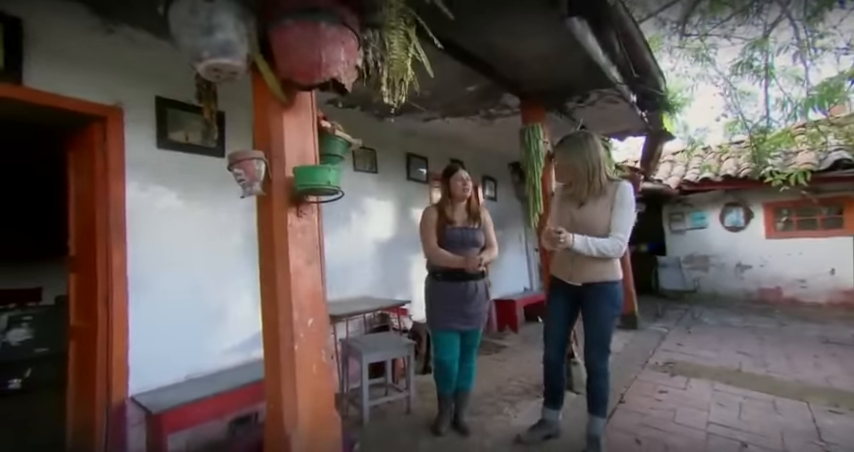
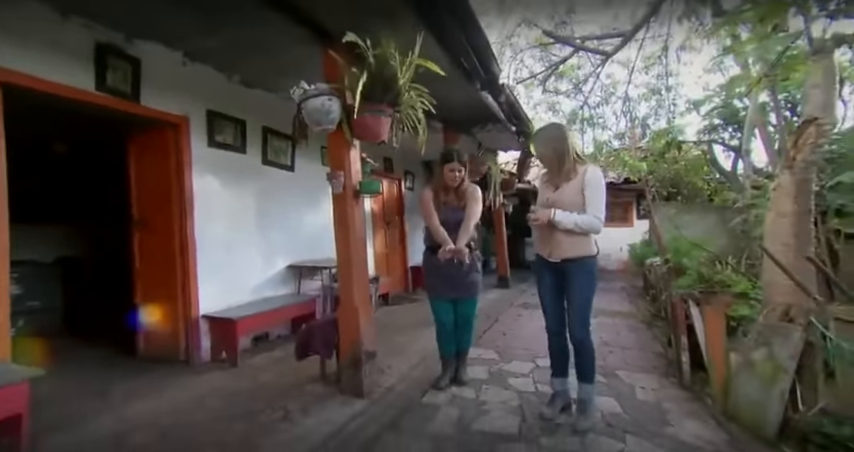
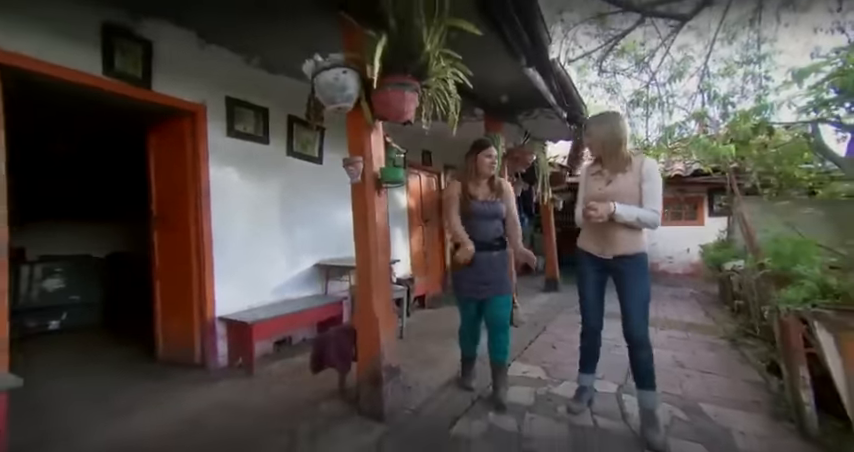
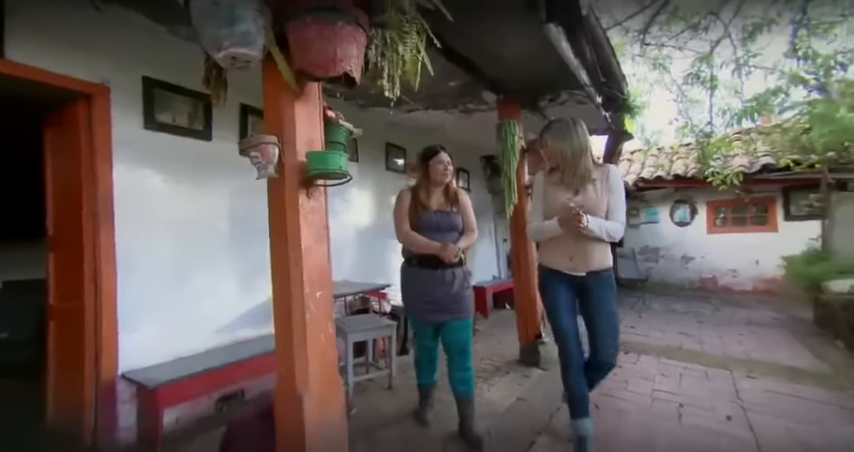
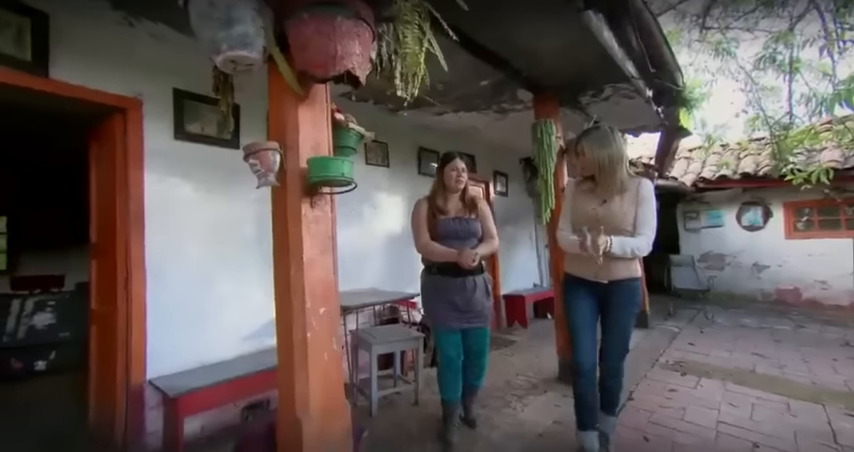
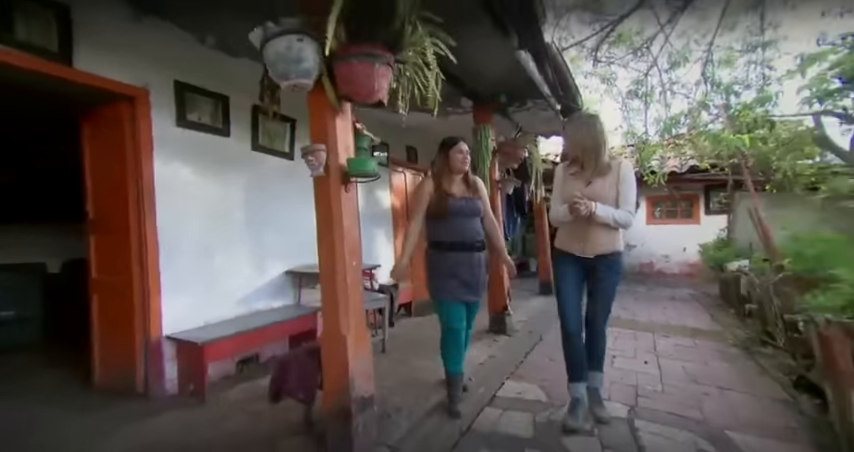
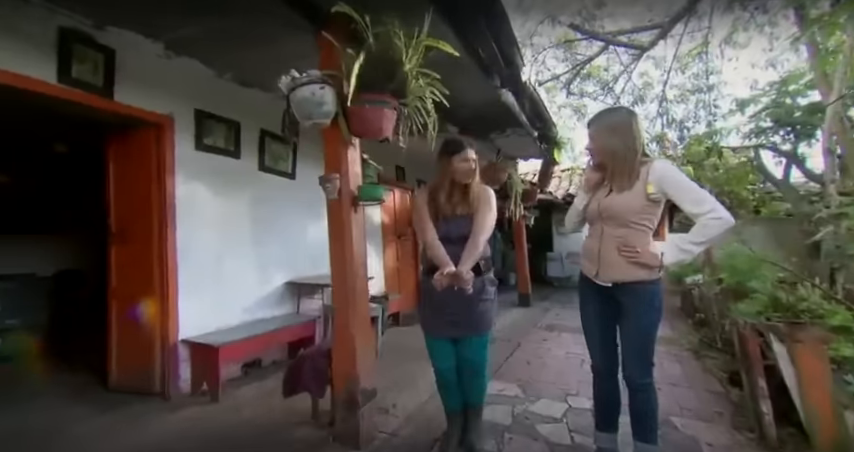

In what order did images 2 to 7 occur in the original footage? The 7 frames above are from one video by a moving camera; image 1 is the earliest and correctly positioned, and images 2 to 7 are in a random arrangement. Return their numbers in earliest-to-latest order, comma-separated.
5, 4, 6, 3, 2, 7
